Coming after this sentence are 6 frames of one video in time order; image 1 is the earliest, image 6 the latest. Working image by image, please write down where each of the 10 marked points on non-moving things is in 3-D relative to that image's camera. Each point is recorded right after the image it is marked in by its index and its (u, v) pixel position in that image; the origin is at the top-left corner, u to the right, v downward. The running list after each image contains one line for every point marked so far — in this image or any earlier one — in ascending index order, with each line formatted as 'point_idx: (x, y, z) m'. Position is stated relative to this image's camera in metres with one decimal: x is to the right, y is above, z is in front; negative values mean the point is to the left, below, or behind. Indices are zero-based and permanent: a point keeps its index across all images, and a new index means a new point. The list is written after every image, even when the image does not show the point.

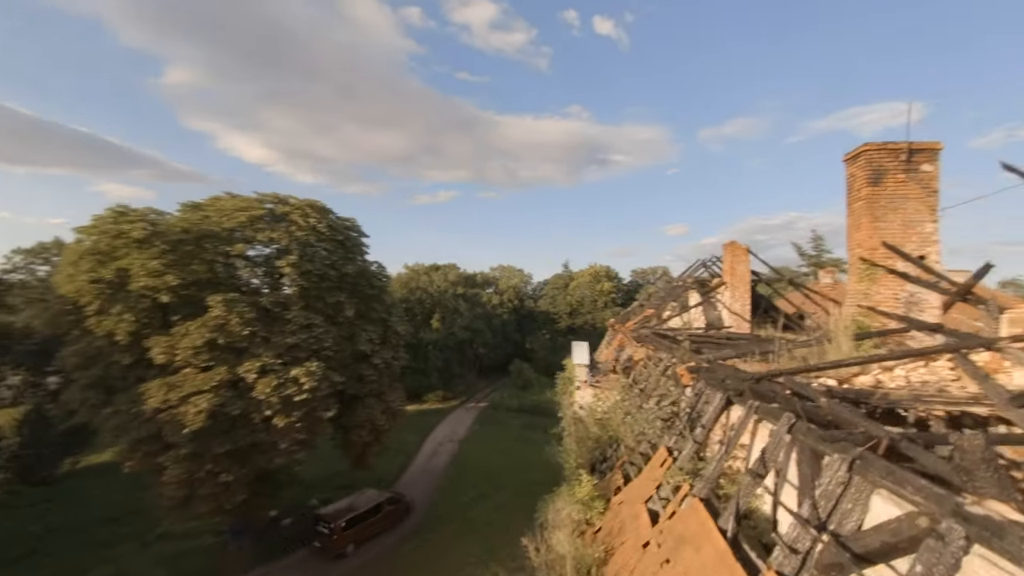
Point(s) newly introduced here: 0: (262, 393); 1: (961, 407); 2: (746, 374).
0: (-3.8, -1.6, +6.3) m
1: (+2.3, -0.6, +2.1) m
2: (+1.4, -0.5, +2.5) m
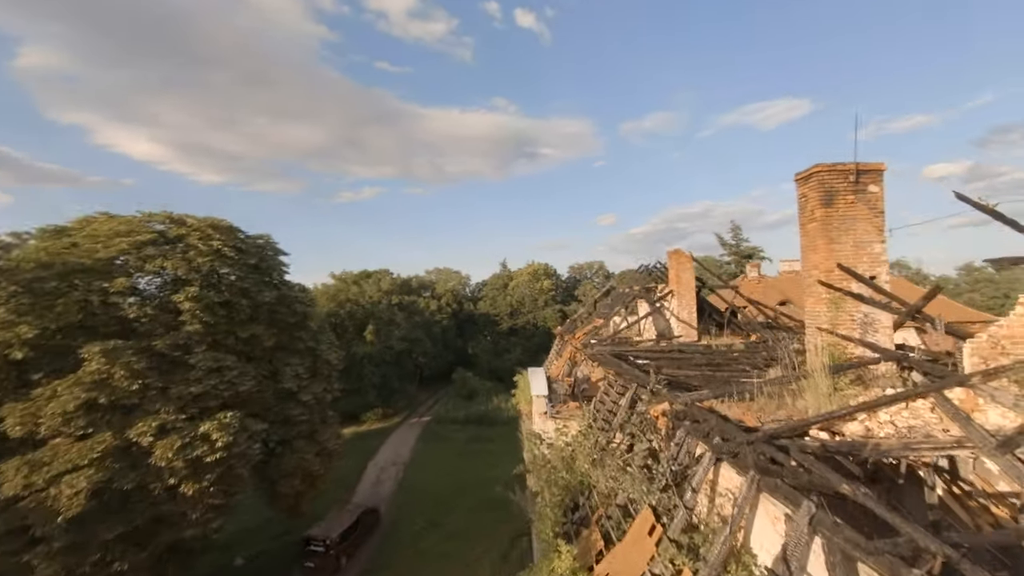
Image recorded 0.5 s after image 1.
0: (-4.5, -2.2, +5.3) m
1: (+2.1, -0.8, +2.0) m
2: (+1.2, -0.8, +2.3) m
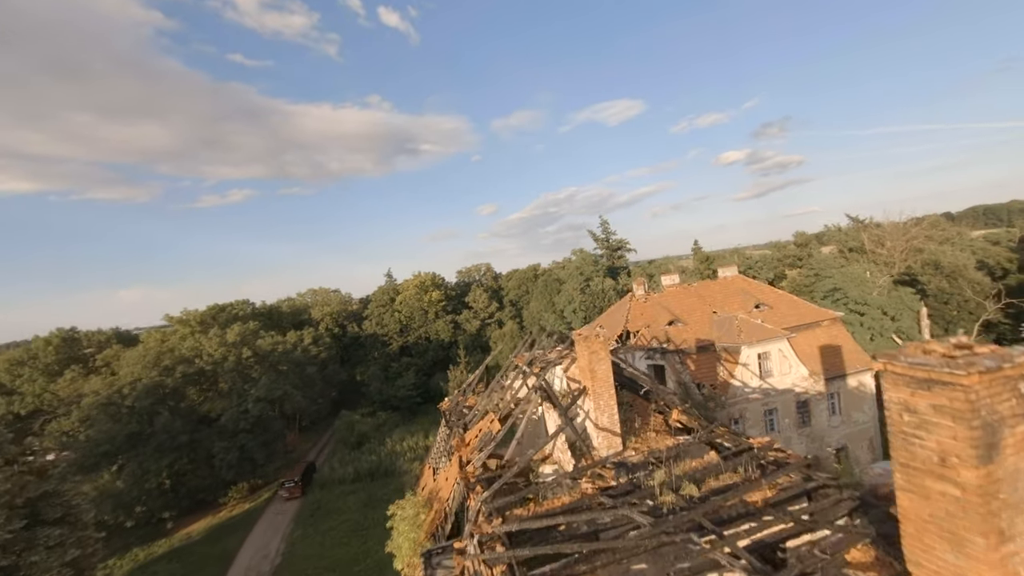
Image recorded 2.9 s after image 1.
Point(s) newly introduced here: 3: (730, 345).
0: (-5.3, -4.2, +1.6) m
1: (+1.7, -2.0, +0.2) m
2: (+0.8, -2.1, +0.2) m
3: (+9.2, -2.6, +17.1) m
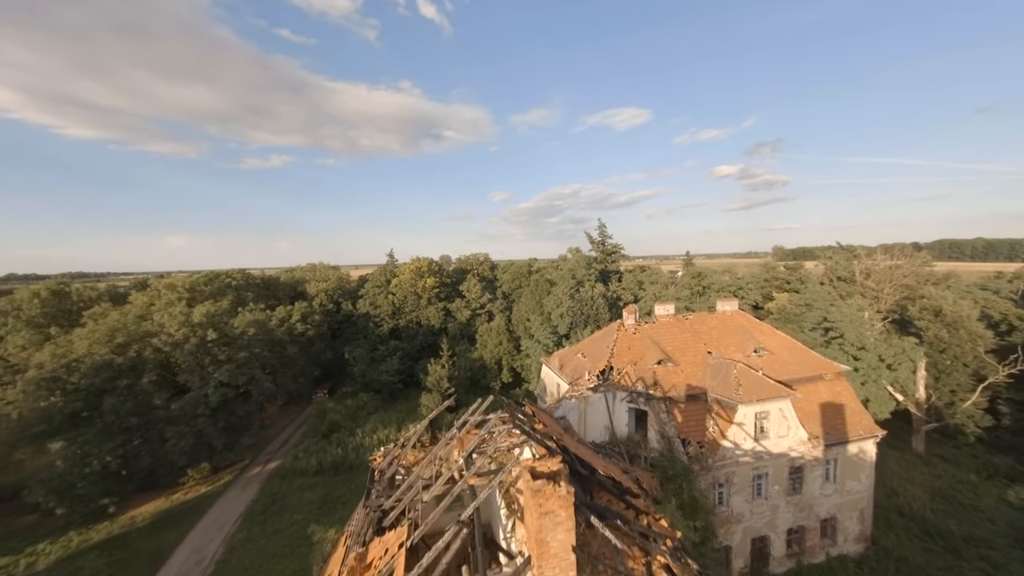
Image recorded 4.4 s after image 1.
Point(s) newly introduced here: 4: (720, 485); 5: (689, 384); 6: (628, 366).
0: (-6.5, -4.7, +0.1) m
1: (+0.7, -3.2, -1.3) m
2: (-0.2, -3.2, -1.3) m
3: (+8.1, -4.3, +15.6) m
4: (+7.6, -7.2, +15.1) m
5: (+6.8, -3.7, +16.0) m
6: (+4.6, -3.0, +16.2) m
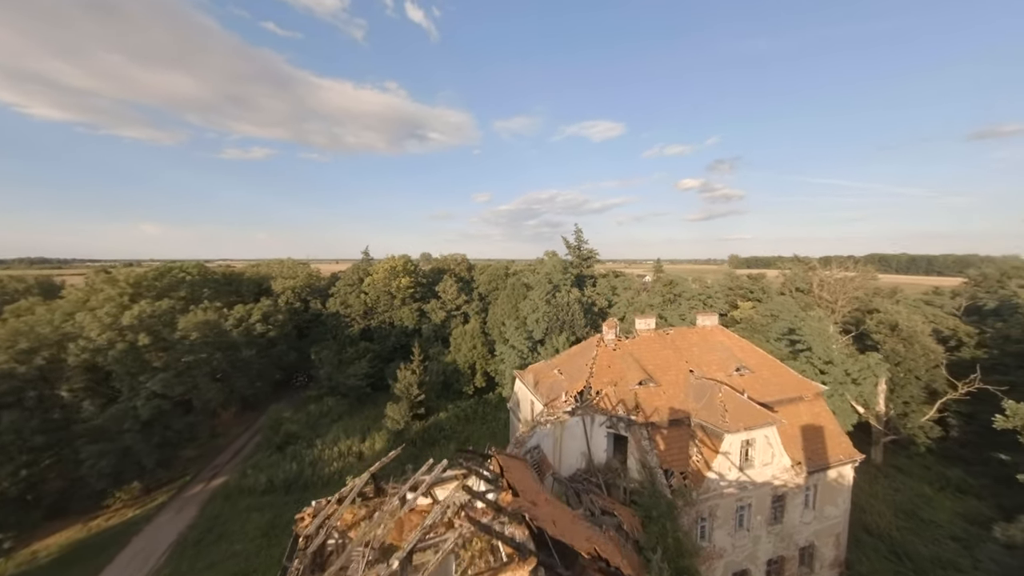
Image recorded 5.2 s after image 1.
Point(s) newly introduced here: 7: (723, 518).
0: (-6.7, -4.7, -1.8) m
1: (+0.7, -3.5, -2.8) m
2: (-0.3, -3.5, -2.9) m
3: (+7.0, -4.9, +14.5) m
4: (+6.5, -7.8, +14.0) m
5: (+5.7, -4.3, +14.8) m
6: (+3.5, -3.6, +14.9) m
7: (+7.4, -8.1, +14.5) m
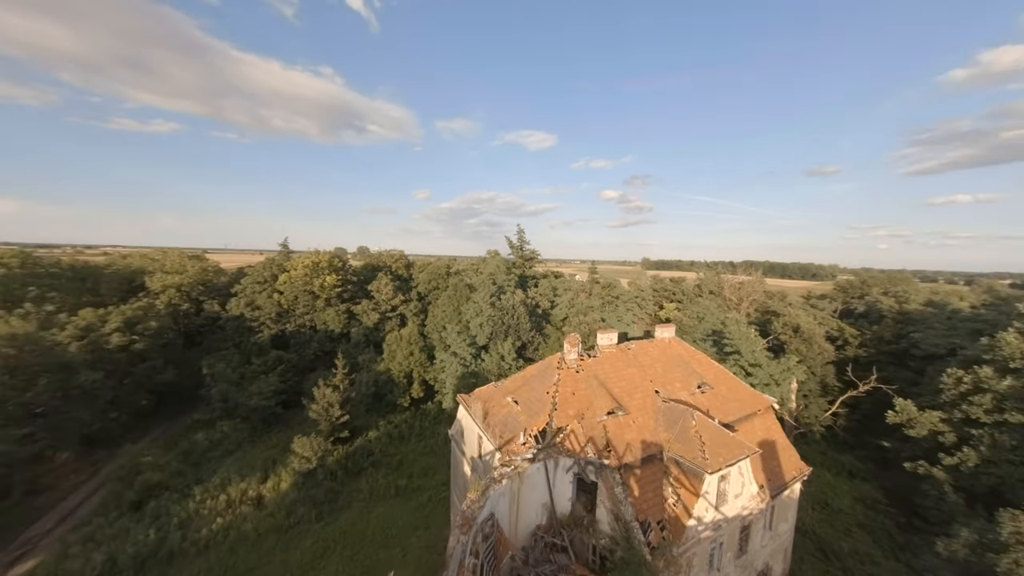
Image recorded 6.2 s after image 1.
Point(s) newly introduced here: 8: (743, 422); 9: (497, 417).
0: (-5.7, -5.0, -5.7) m
1: (+1.8, -4.0, -5.5) m
2: (+0.9, -3.9, -5.7) m
3: (+5.3, -5.4, +12.5) m
4: (+4.9, -8.3, +11.9) m
5: (+4.1, -4.7, +12.7) m
6: (+1.9, -3.9, +12.4) m
7: (+5.7, -8.5, +12.6) m
8: (+10.6, -6.1, +19.0) m
9: (-0.5, -4.1, +13.2) m
